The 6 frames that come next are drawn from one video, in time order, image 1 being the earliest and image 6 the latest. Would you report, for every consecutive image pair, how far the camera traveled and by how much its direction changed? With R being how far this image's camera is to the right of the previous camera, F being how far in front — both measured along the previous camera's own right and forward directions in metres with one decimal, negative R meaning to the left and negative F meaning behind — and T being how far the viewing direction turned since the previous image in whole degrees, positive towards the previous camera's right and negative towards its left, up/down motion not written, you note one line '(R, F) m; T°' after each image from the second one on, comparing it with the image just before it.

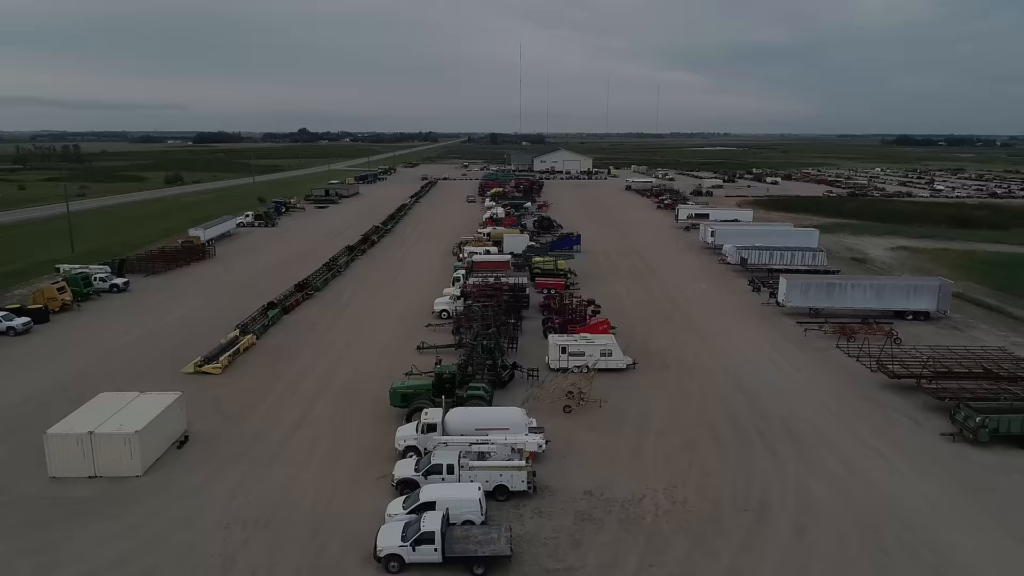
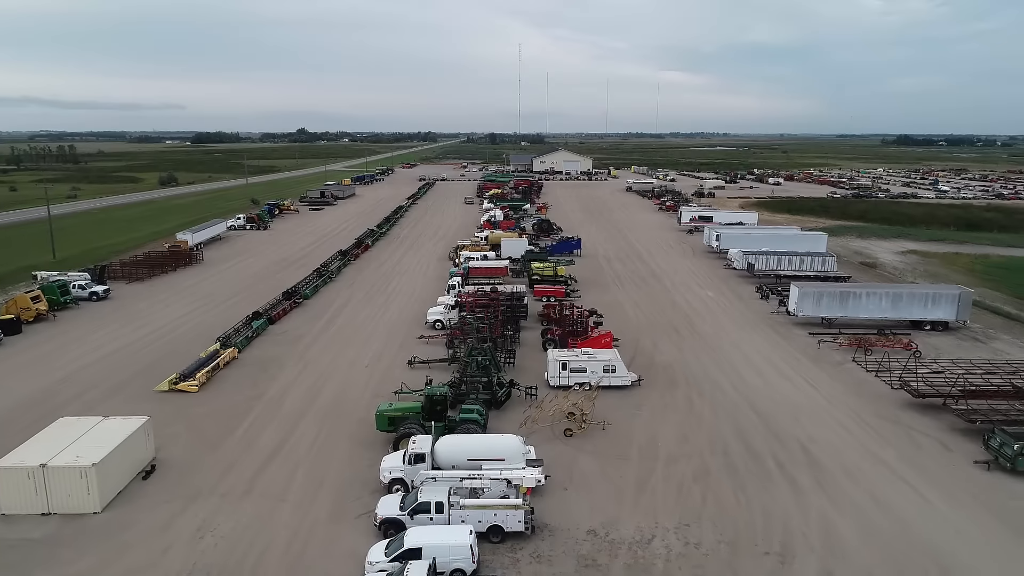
(+0.1, +1.3) m; 0°
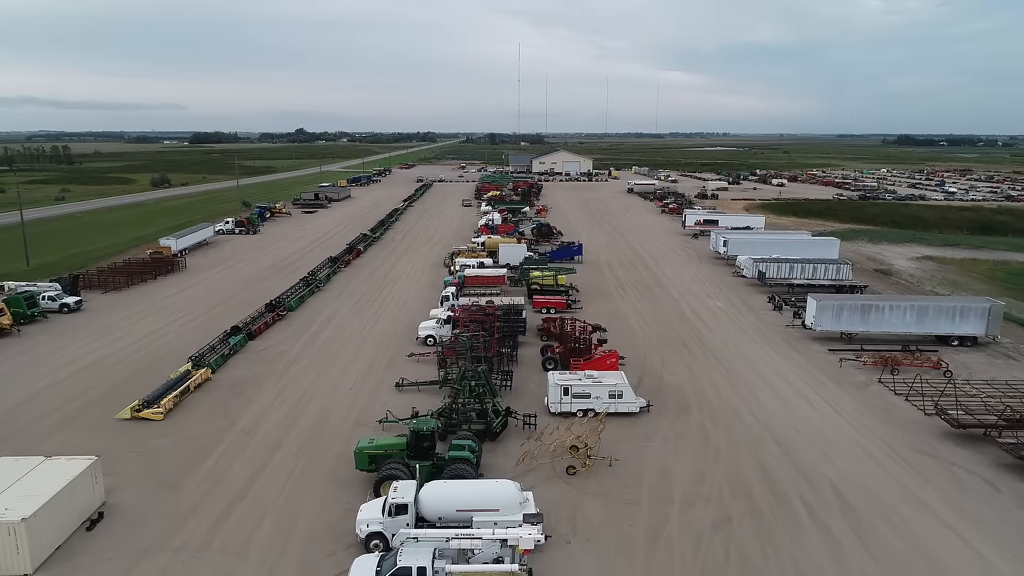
(+0.1, +1.8) m; 0°
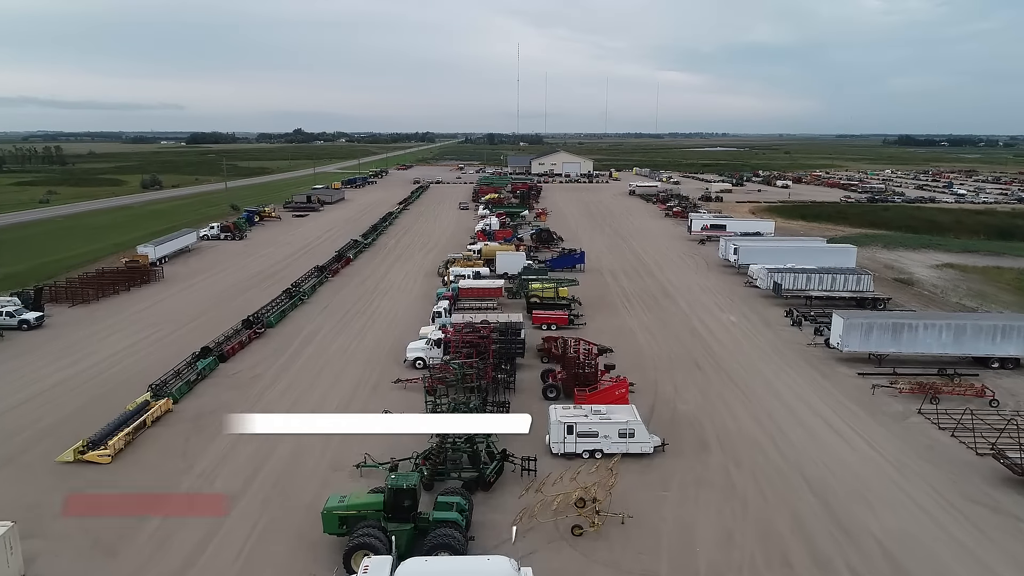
(+0.1, +2.1) m; 0°
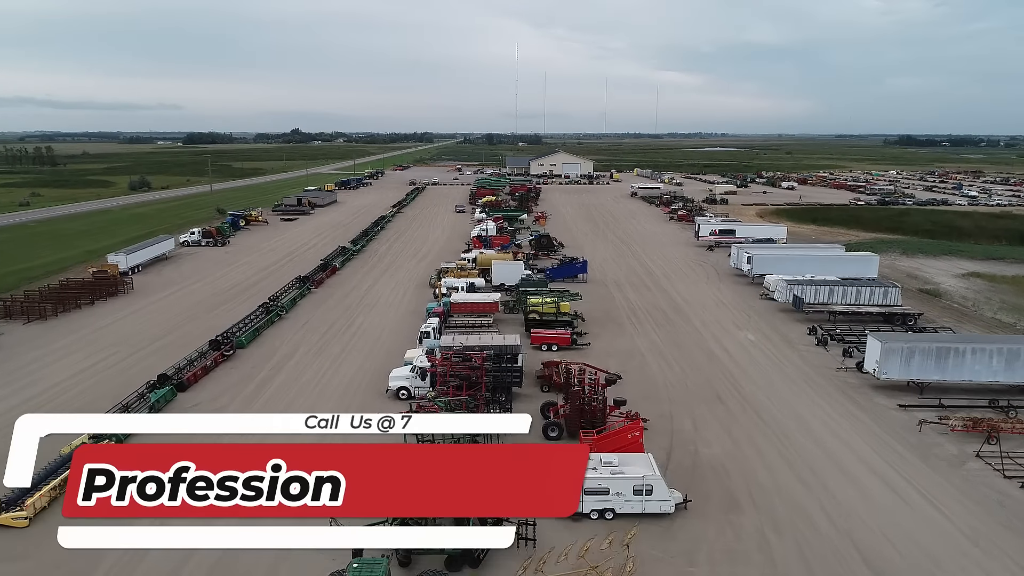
(+0.1, +2.5) m; 0°
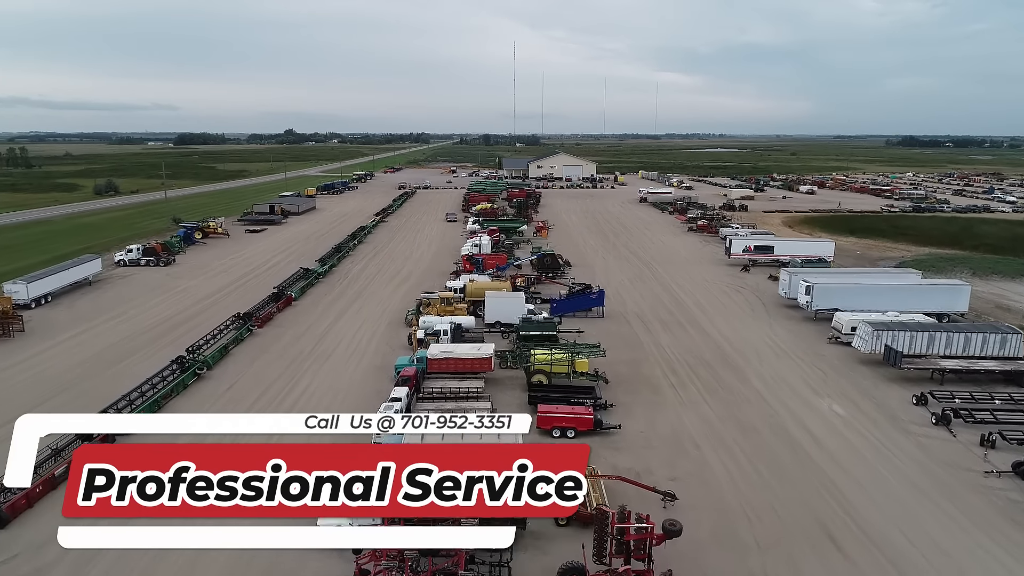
(0.0, +6.9) m; 0°
